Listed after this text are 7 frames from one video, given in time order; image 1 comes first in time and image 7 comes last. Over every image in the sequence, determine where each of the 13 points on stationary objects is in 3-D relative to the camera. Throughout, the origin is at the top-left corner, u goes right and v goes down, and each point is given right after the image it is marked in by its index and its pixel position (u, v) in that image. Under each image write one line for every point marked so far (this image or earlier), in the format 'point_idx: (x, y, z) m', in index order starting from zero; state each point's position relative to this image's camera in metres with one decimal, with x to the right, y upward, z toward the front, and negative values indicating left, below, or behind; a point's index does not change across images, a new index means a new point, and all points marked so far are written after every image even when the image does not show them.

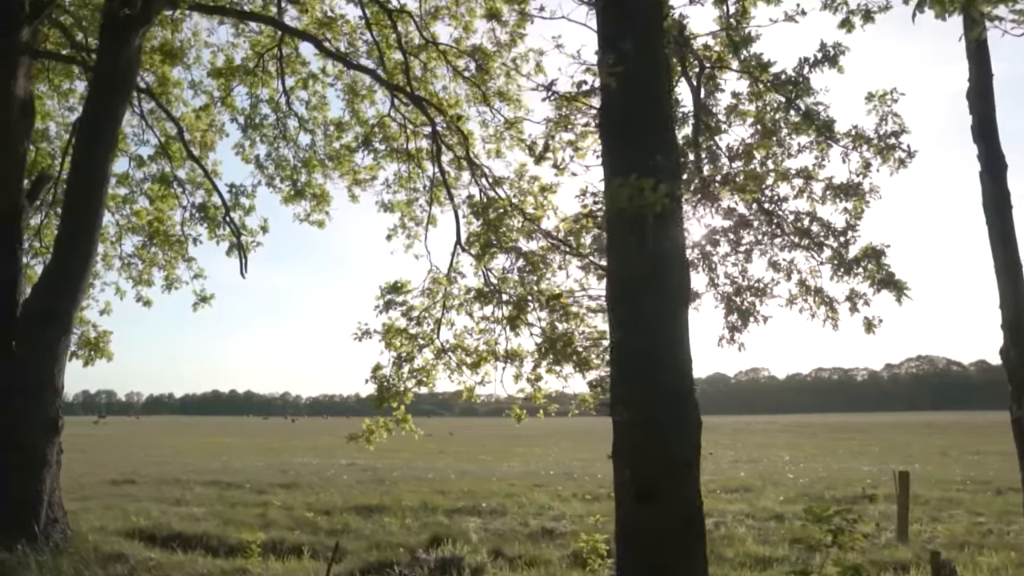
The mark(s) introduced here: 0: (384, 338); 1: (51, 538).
0: (-1.9, -0.7, +13.9) m
1: (-4.7, -2.6, +9.5) m
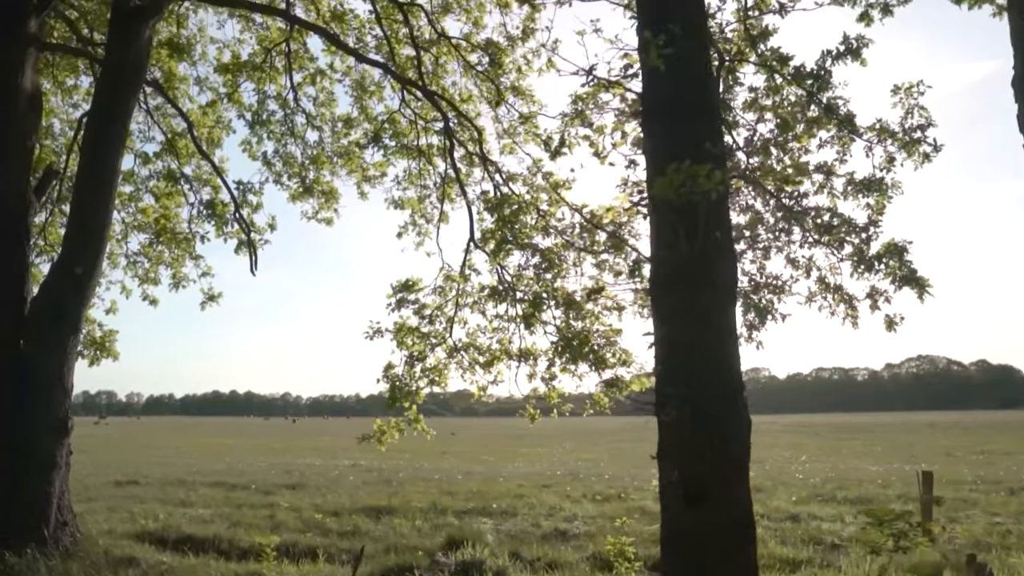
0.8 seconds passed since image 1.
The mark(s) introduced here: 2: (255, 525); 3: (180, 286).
0: (-1.7, -0.7, +13.7) m
1: (-4.5, -2.5, +9.3) m
2: (-4.1, -3.8, +15.0) m
3: (-5.3, 0.0, +15.0) m
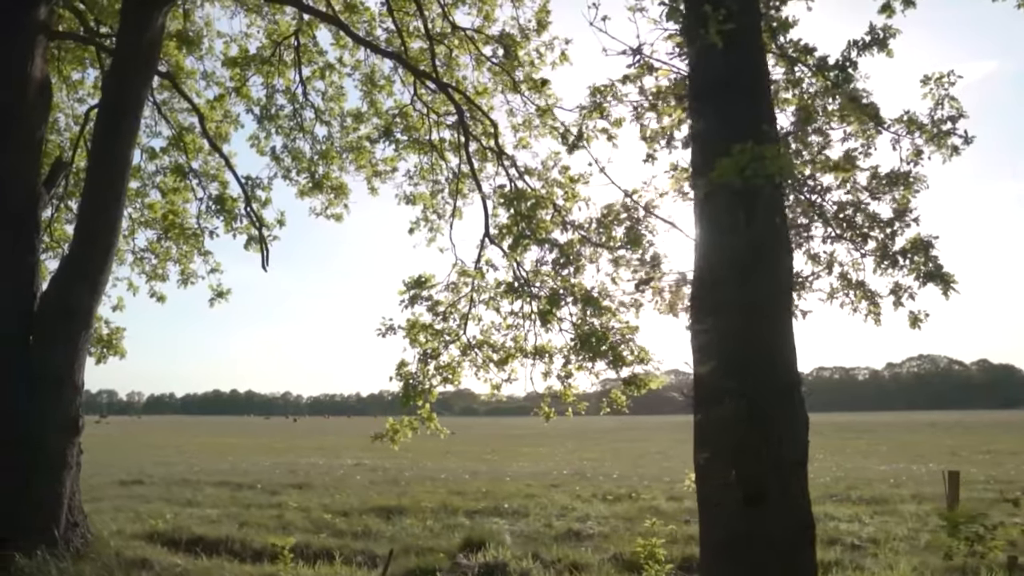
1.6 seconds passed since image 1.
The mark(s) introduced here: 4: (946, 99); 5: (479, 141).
0: (-1.5, -0.7, +13.4) m
1: (-4.3, -2.5, +9.0) m
2: (-3.9, -3.8, +14.7) m
3: (-5.1, +0.1, +14.7) m
4: (+4.6, +2.0, +9.9) m
5: (-0.5, +2.1, +13.7) m
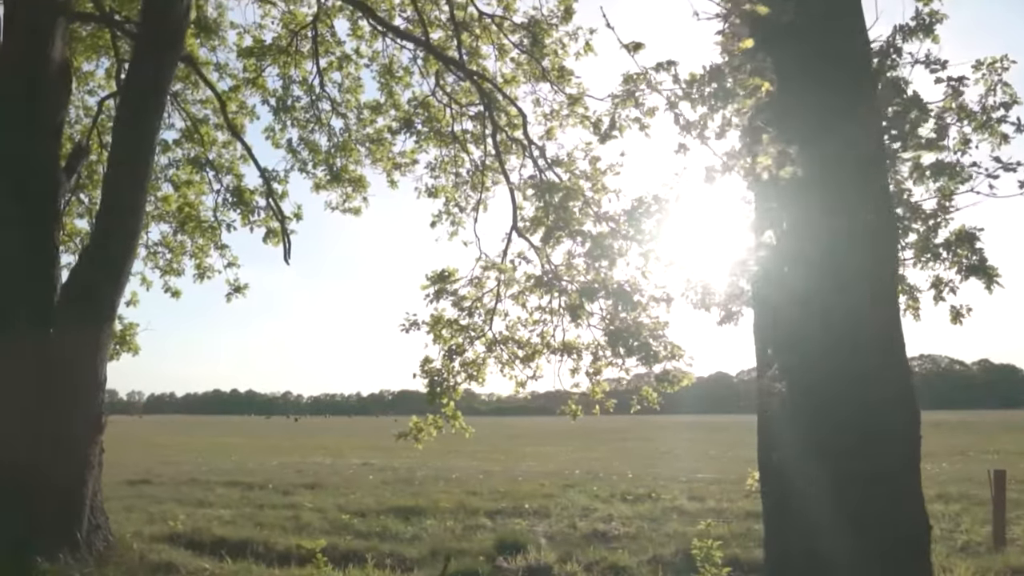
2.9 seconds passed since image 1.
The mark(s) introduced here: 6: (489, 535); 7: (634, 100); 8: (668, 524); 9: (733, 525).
0: (-1.1, -0.6, +13.1) m
1: (-3.9, -2.4, +8.7) m
2: (-3.5, -3.7, +14.4) m
3: (-4.7, +0.2, +14.4) m
4: (+5.0, +2.1, +9.6) m
5: (-0.1, +2.2, +13.3) m
6: (-0.3, -3.5, +13.0) m
7: (+1.5, +2.4, +11.7) m
8: (+2.6, -3.9, +15.5) m
9: (+3.4, -3.7, +14.5) m
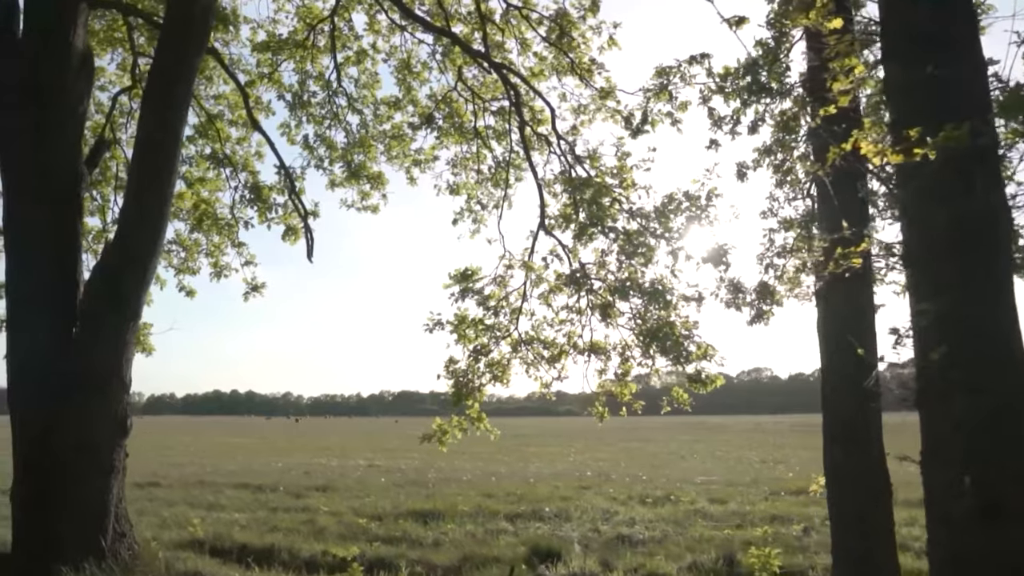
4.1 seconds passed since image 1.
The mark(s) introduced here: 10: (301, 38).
0: (-0.8, -0.6, +12.8) m
1: (-3.5, -2.4, +8.3) m
2: (-3.2, -3.7, +14.1) m
3: (-4.4, +0.2, +14.0) m
4: (+5.4, +2.1, +9.3) m
5: (+0.2, +2.2, +13.0) m
6: (0.0, -3.5, +12.7) m
7: (+1.9, +2.4, +11.4) m
8: (+2.9, -3.9, +15.2) m
9: (+3.8, -3.7, +14.1) m
10: (-3.6, +4.3, +15.9) m
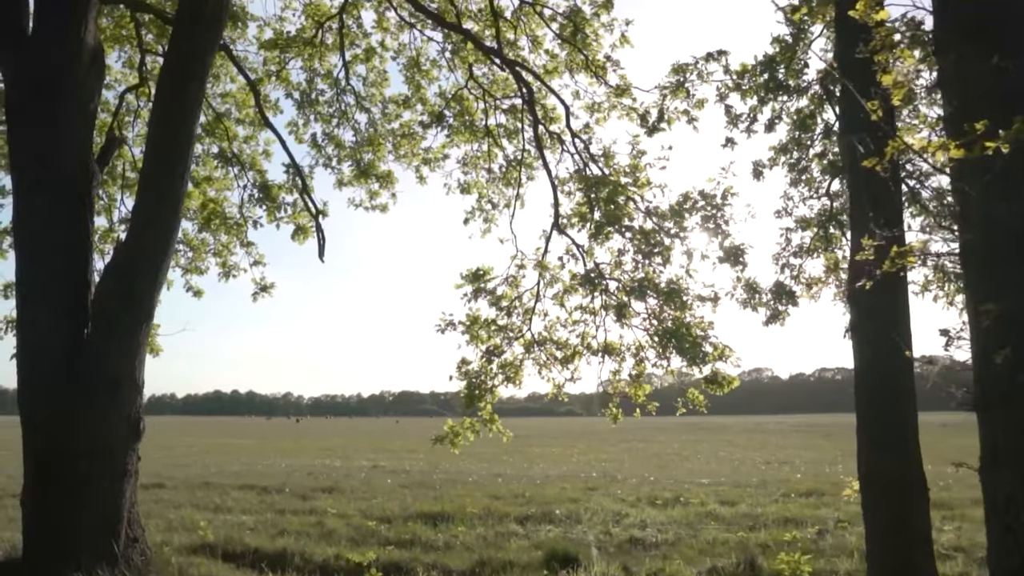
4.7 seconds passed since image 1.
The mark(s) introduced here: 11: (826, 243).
0: (-0.6, -0.6, +12.6) m
1: (-3.3, -2.4, +8.2) m
2: (-3.0, -3.7, +13.9) m
3: (-4.2, +0.2, +13.9) m
4: (+5.5, +2.1, +9.1) m
5: (+0.4, +2.2, +12.8) m
6: (+0.2, -3.5, +12.5) m
7: (+2.1, +2.4, +11.3) m
8: (+3.1, -3.9, +15.0) m
9: (+4.0, -3.7, +14.0) m
10: (-3.4, +4.3, +15.7) m
11: (+4.0, +0.6, +11.8) m
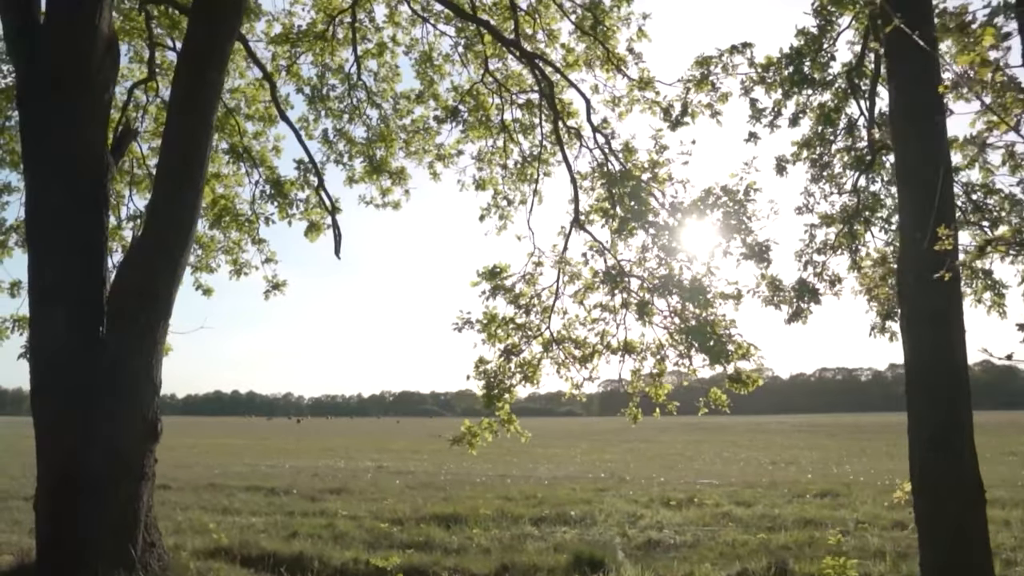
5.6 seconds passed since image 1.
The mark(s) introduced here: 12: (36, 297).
0: (-0.4, -0.5, +12.4) m
1: (-3.1, -2.4, +7.9) m
2: (-2.8, -3.7, +13.6) m
3: (-4.0, +0.2, +13.6) m
4: (+5.8, +2.1, +8.9) m
5: (+0.6, +2.3, +12.6) m
6: (+0.4, -3.4, +12.3) m
7: (+2.3, +2.4, +11.0) m
8: (+3.3, -3.9, +14.8) m
9: (+4.2, -3.6, +13.8) m
10: (-3.2, +4.3, +15.5) m
11: (+4.2, +0.6, +11.6) m
12: (-4.1, -0.1, +8.0) m
